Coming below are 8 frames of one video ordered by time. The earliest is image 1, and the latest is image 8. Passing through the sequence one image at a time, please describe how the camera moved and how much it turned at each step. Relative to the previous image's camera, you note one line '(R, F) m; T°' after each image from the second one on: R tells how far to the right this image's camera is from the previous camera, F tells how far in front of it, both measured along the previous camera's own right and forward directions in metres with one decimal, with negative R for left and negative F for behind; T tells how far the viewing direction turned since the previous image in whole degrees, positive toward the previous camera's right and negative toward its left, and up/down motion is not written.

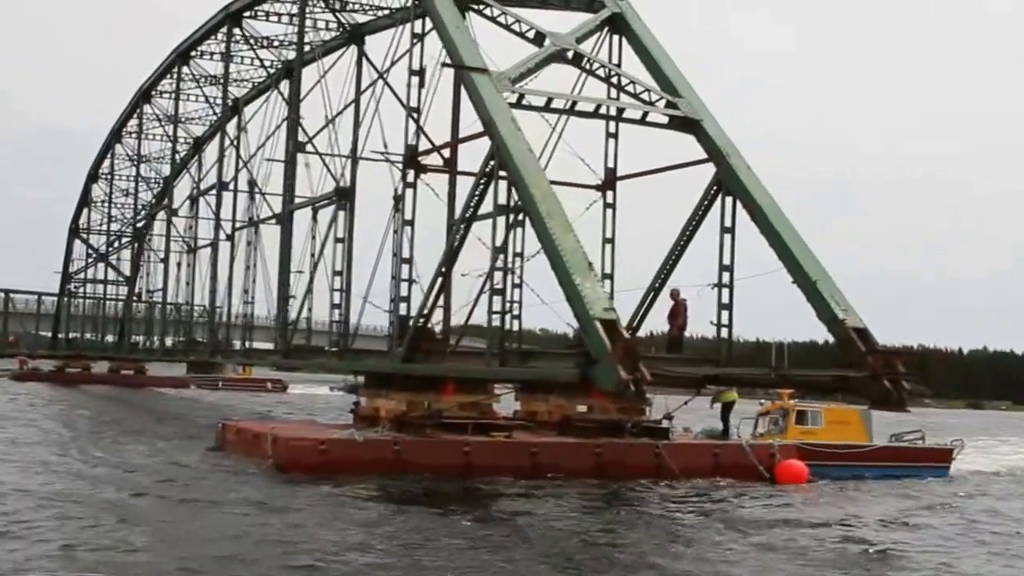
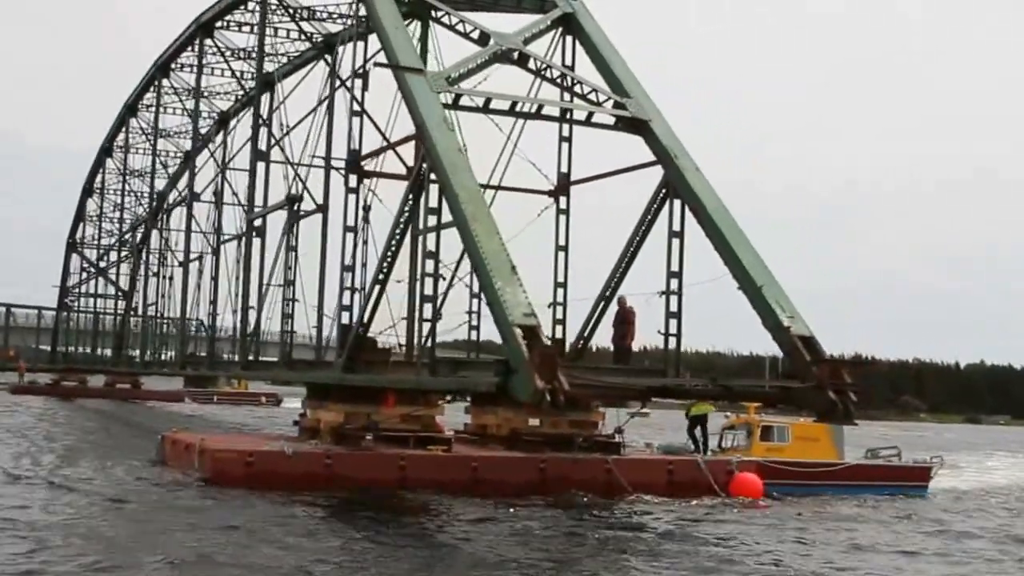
(+1.6, +0.7) m; -2°
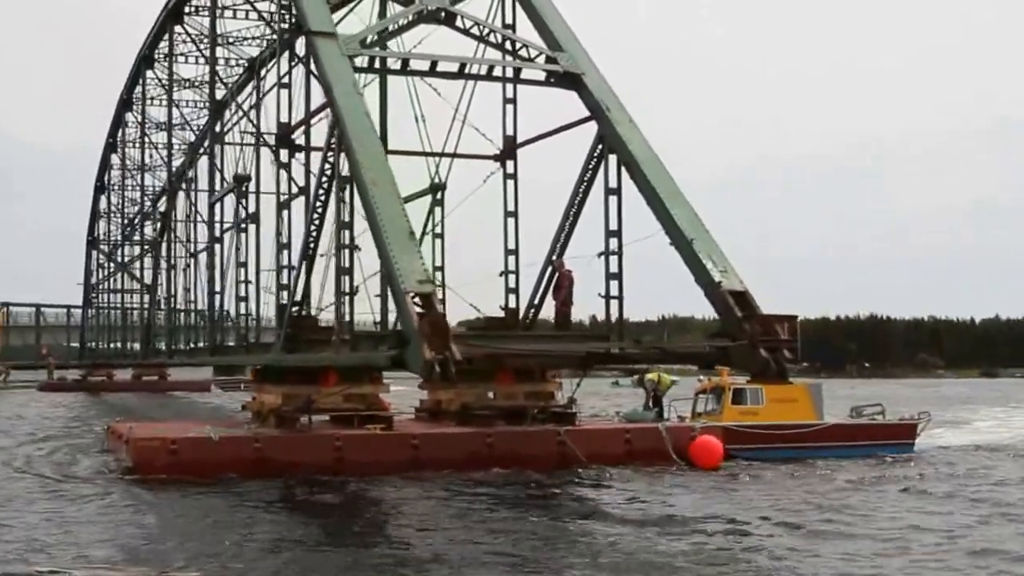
(+2.2, +0.9) m; -4°
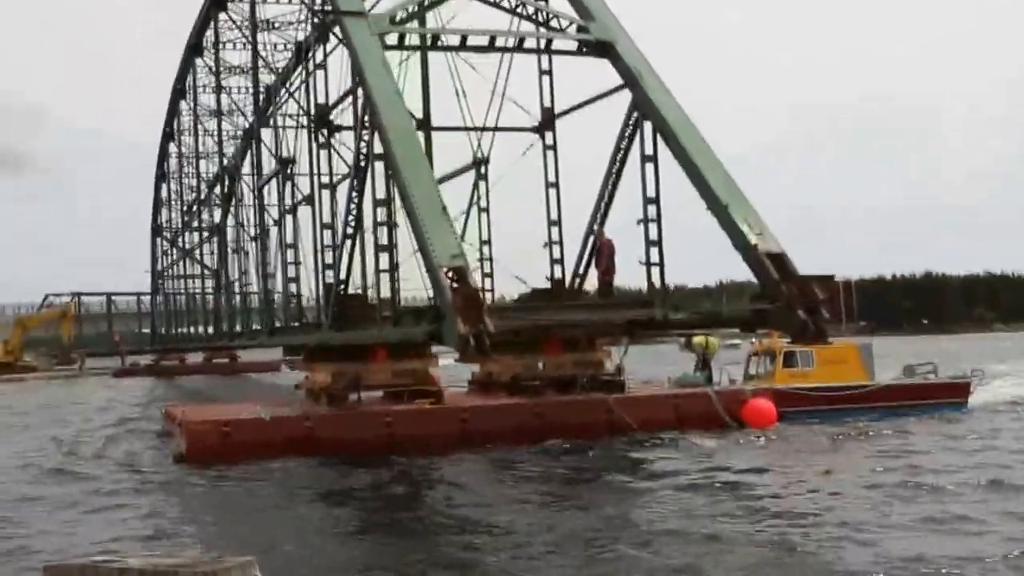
(+0.5, -0.1) m; -3°
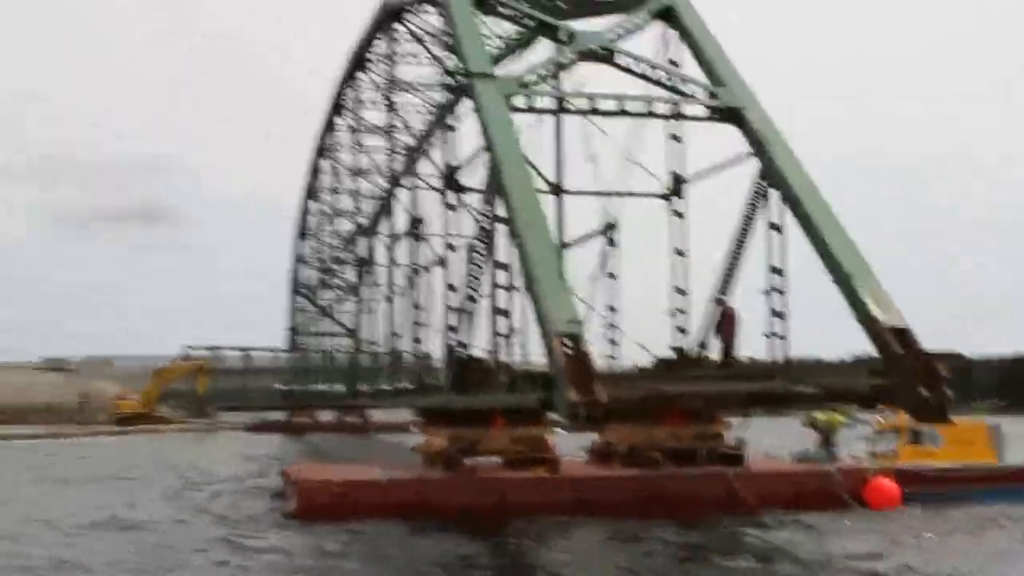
(+0.3, 0.0) m; -6°
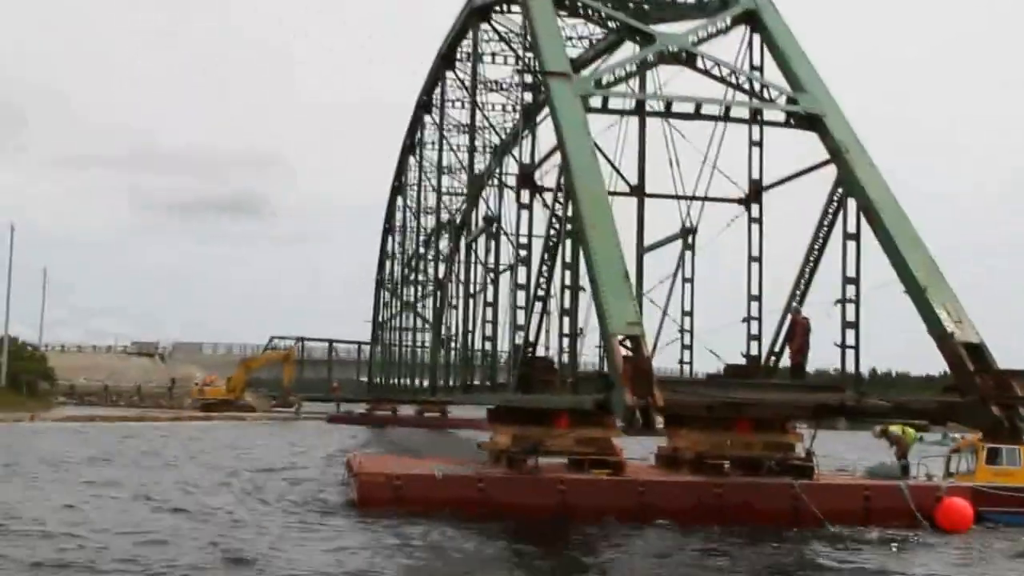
(+0.4, +0.1) m; -4°
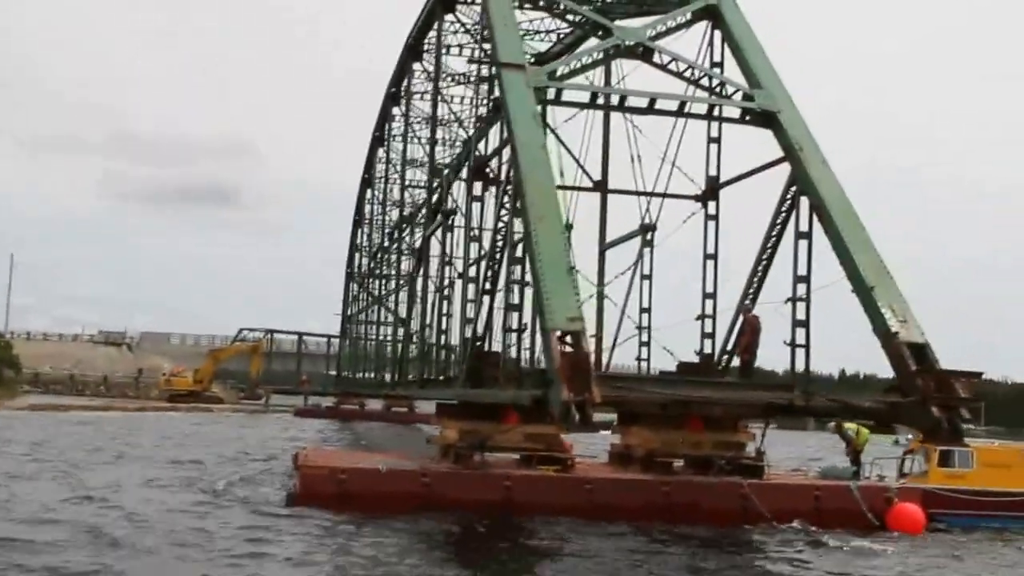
(+0.5, +0.2) m; +1°
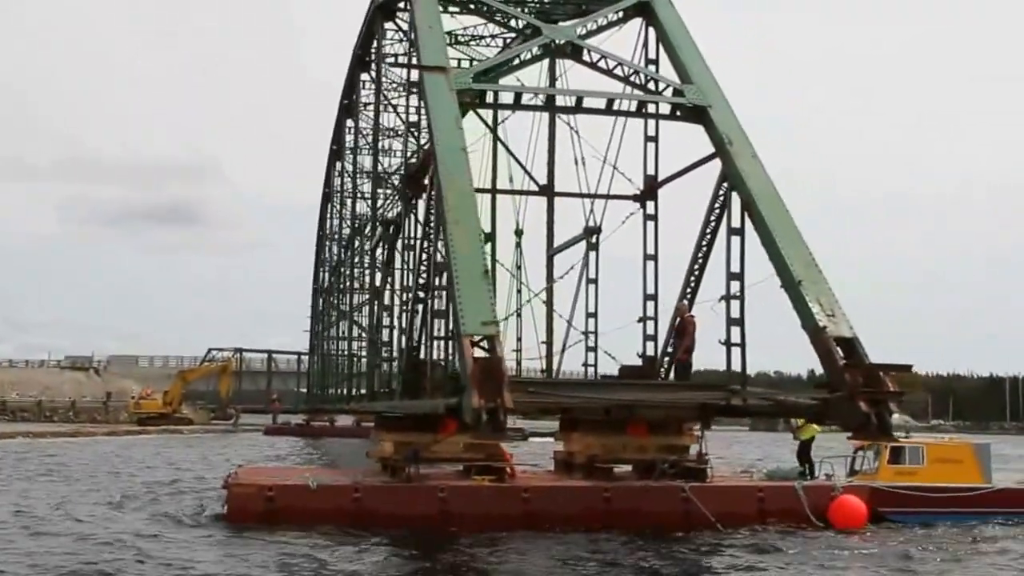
(+0.9, +0.5) m; 0°
